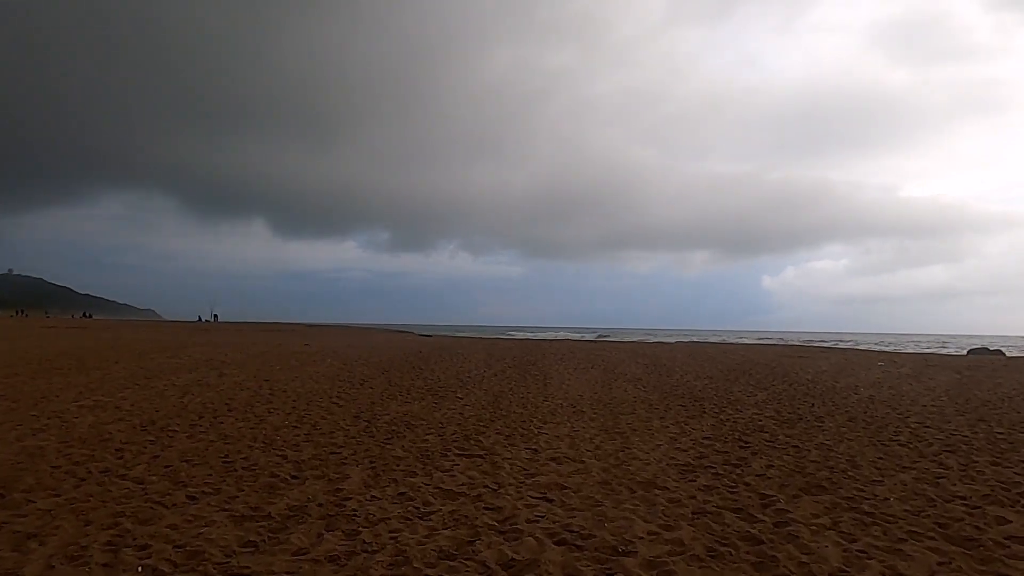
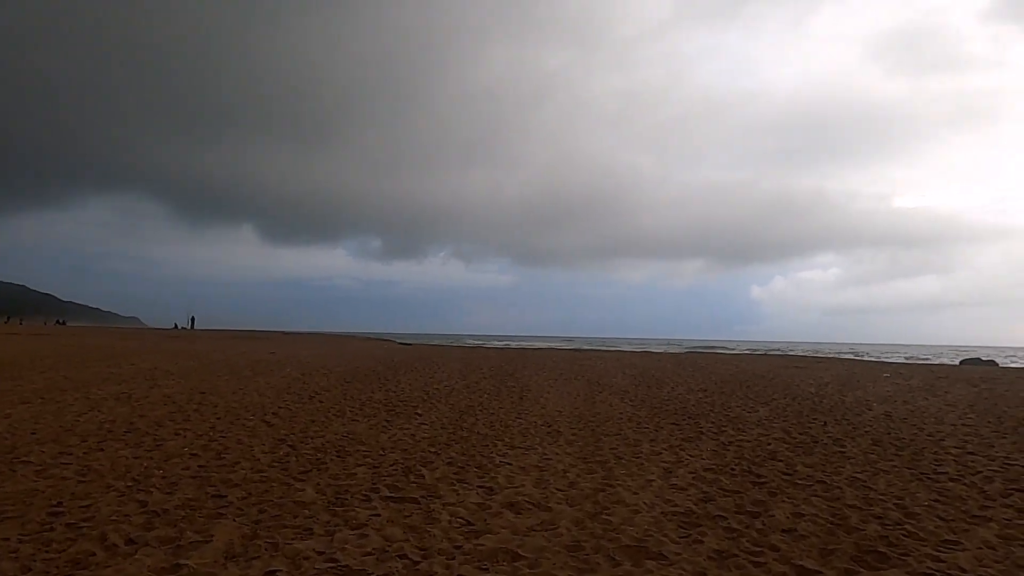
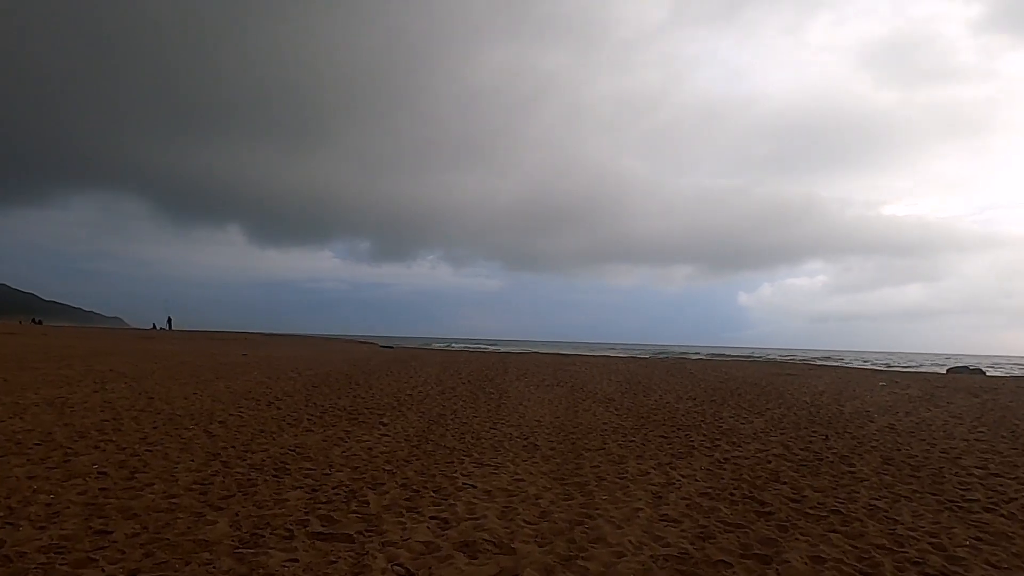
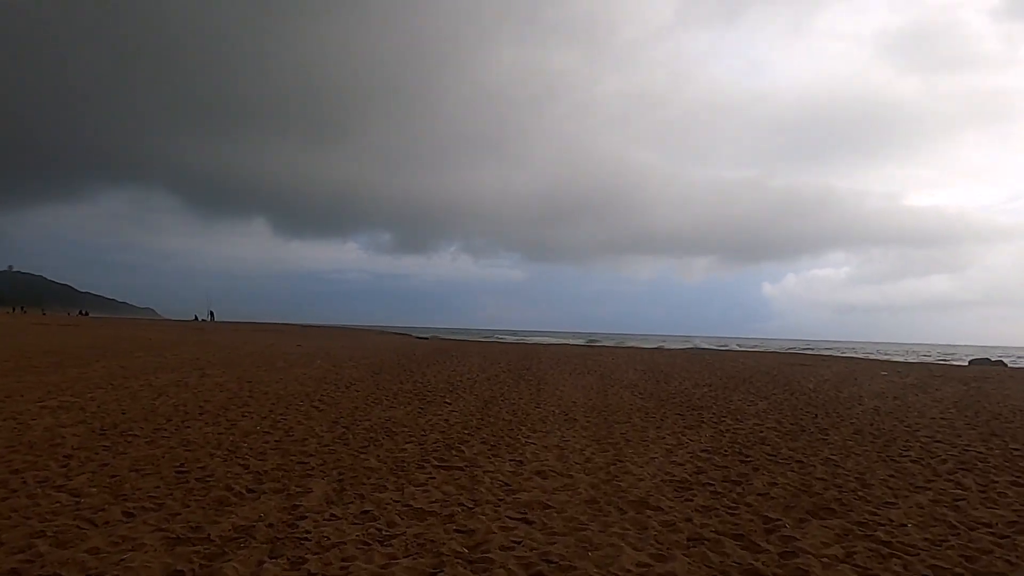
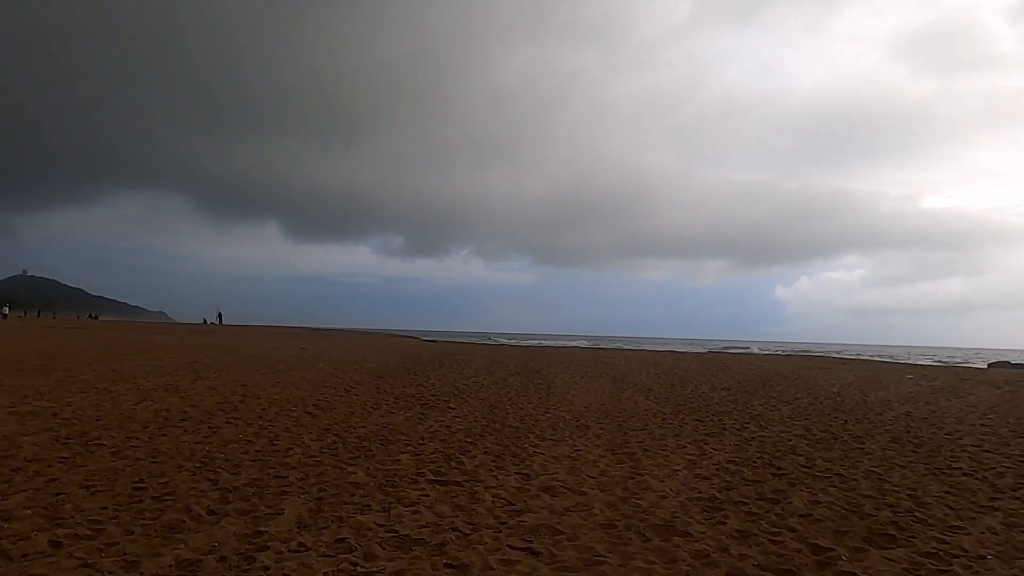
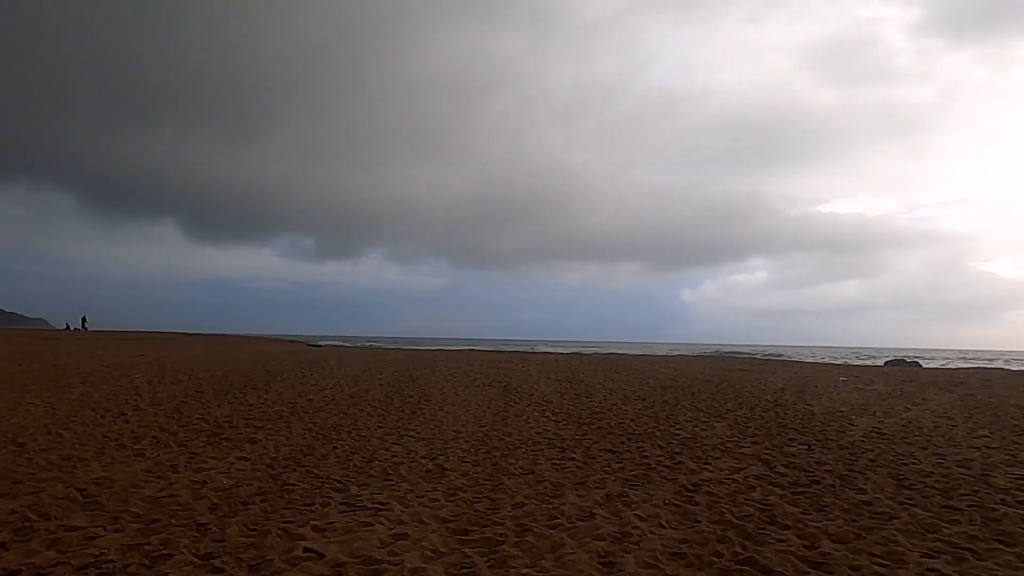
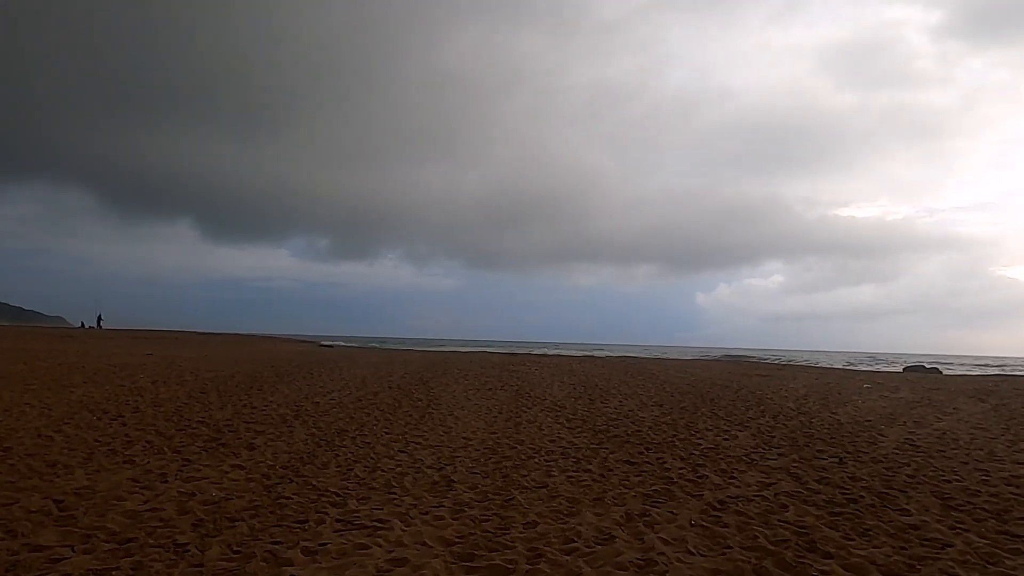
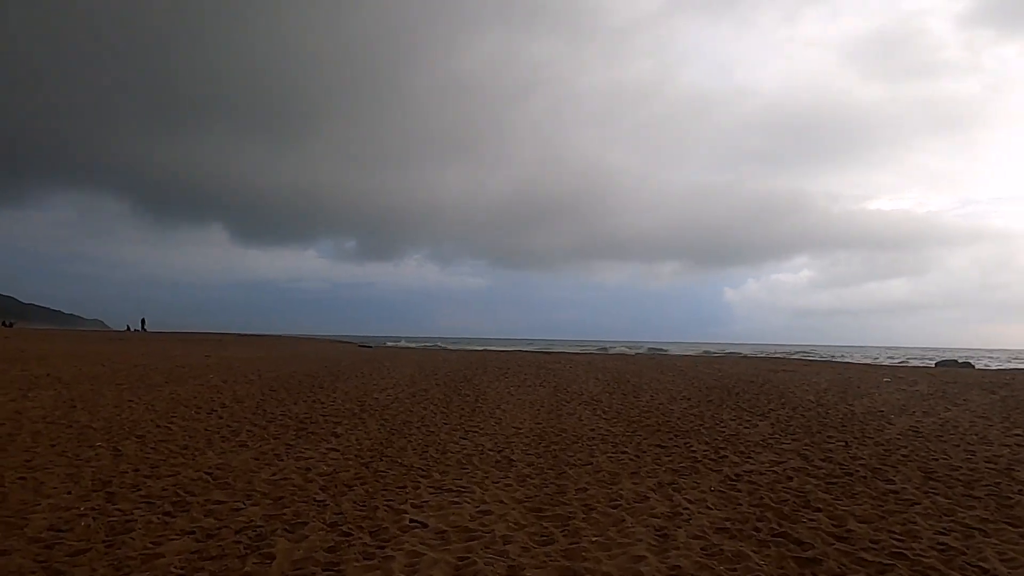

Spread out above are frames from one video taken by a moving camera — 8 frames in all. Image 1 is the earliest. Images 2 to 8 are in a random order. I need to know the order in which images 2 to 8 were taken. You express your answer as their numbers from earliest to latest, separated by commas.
4, 5, 2, 3, 8, 6, 7
